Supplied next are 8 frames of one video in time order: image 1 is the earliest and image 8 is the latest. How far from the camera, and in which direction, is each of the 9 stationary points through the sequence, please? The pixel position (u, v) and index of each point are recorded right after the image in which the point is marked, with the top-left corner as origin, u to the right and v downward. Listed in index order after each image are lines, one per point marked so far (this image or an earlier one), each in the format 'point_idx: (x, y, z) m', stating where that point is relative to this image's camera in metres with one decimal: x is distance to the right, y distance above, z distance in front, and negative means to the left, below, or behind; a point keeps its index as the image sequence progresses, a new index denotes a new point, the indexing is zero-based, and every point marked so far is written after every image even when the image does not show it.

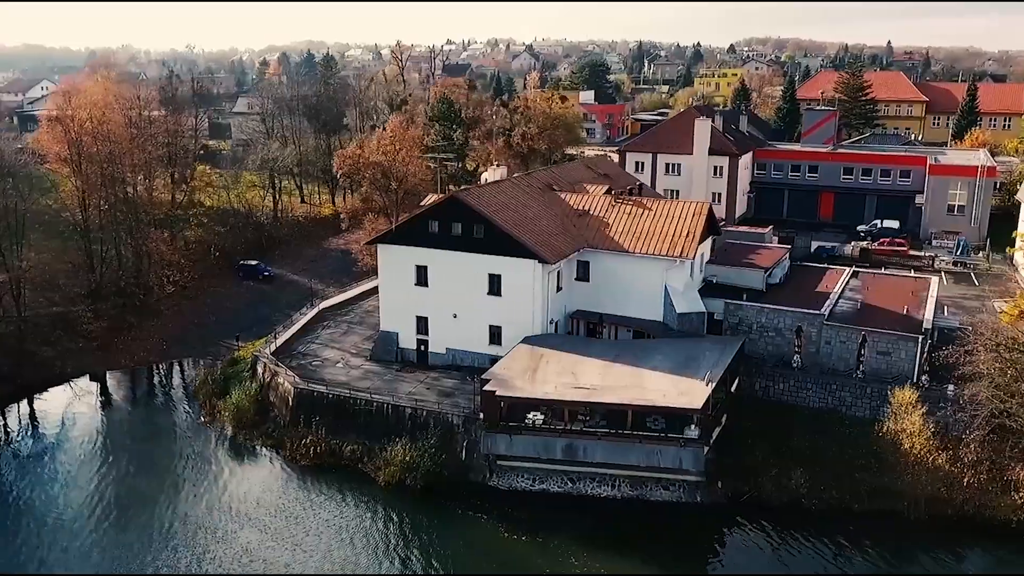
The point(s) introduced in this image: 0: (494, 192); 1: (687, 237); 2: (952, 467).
0: (-0.4, +2.2, +19.8) m
1: (+3.7, +1.1, +18.9) m
2: (+7.2, -3.0, +14.5) m
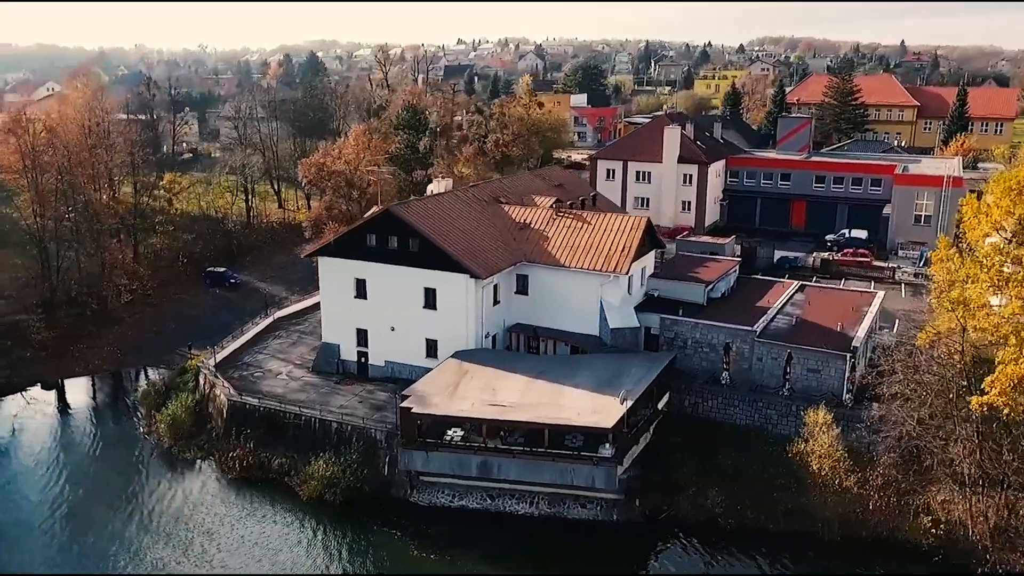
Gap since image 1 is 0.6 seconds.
0: (-1.8, +1.9, +19.8) m
1: (+2.3, +0.8, +18.8) m
2: (+5.7, -3.3, +14.5) m
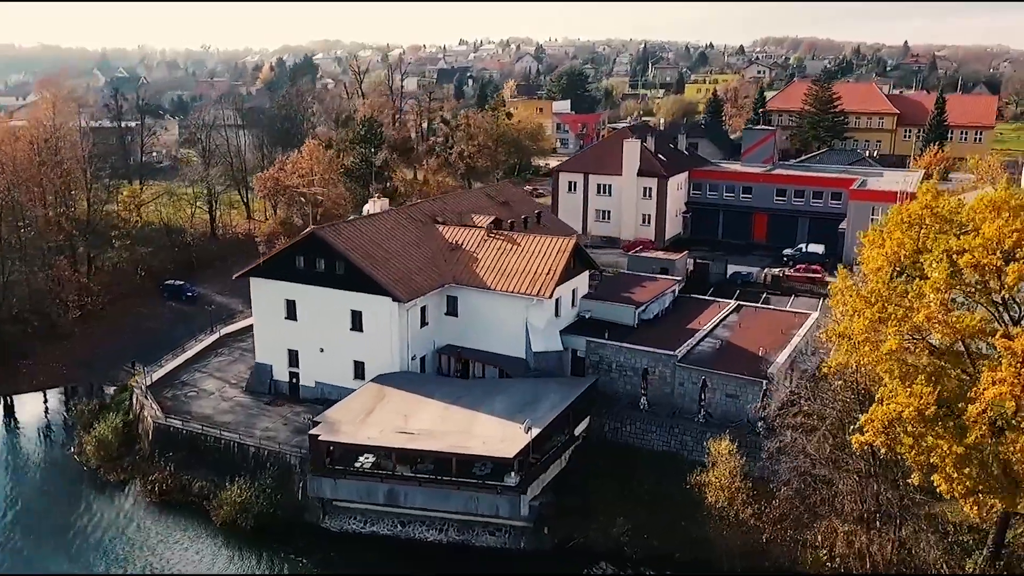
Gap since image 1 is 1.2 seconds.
0: (-3.3, +1.4, +19.9) m
1: (+0.8, +0.3, +18.9) m
2: (+4.1, -3.8, +14.4) m
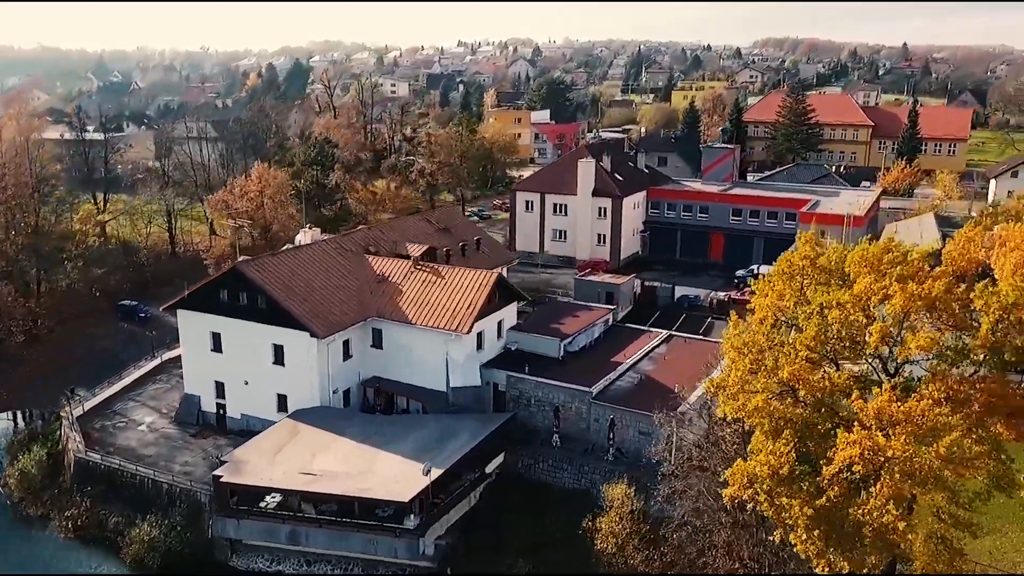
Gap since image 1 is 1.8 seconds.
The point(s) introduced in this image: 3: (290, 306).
0: (-5.0, +0.7, +19.9) m
1: (-0.9, -0.5, +18.9) m
2: (+2.3, -4.5, +14.5) m
3: (-4.7, -0.4, +18.5) m
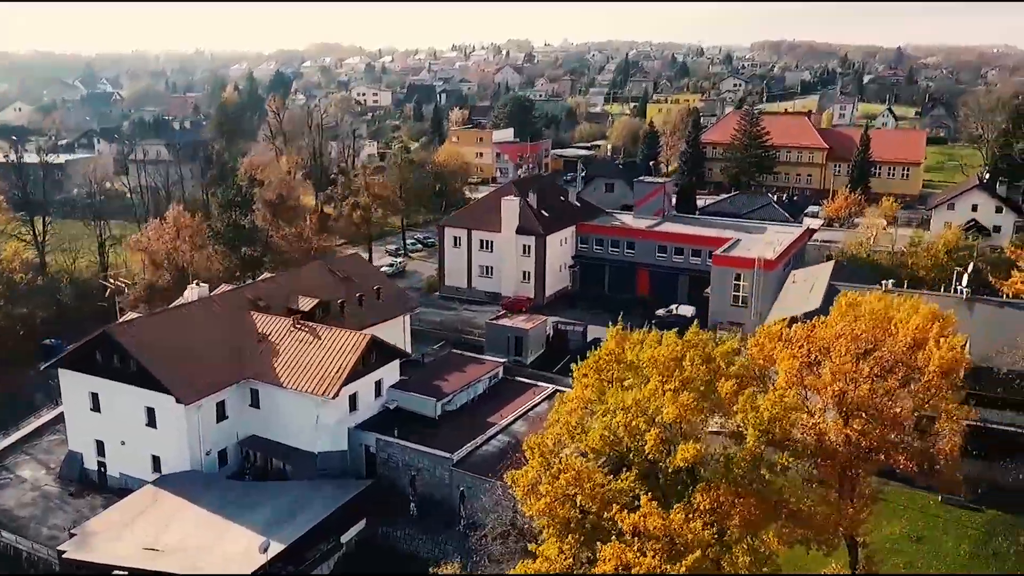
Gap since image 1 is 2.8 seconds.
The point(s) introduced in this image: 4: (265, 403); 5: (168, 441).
0: (-7.8, -0.7, +20.1) m
1: (-3.8, -1.8, +19.0) m
2: (-0.5, -5.9, +14.6) m
3: (-7.5, -1.7, +18.6) m
4: (-5.5, -2.6, +19.7) m
5: (-7.4, -3.3, +19.1) m
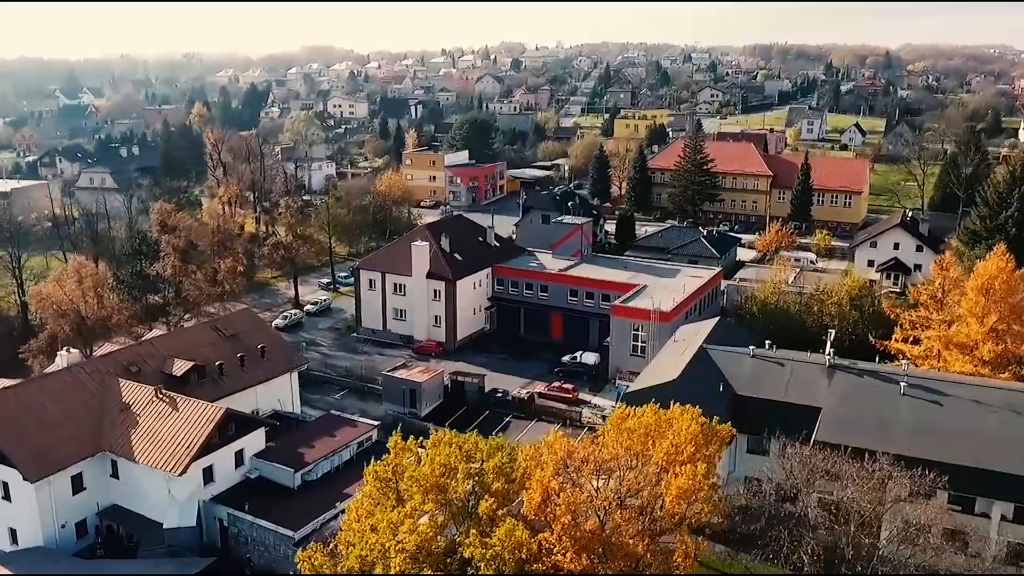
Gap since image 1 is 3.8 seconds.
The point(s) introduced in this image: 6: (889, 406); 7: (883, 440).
0: (-11.1, -2.3, +20.2) m
1: (-7.0, -3.5, +19.2) m
2: (-3.8, -7.6, +14.7) m
3: (-10.7, -3.4, +18.8) m
4: (-8.8, -4.2, +19.9) m
5: (-10.7, -4.9, +19.2) m
6: (+8.4, -2.6, +19.6) m
7: (+7.9, -3.1, +18.7) m
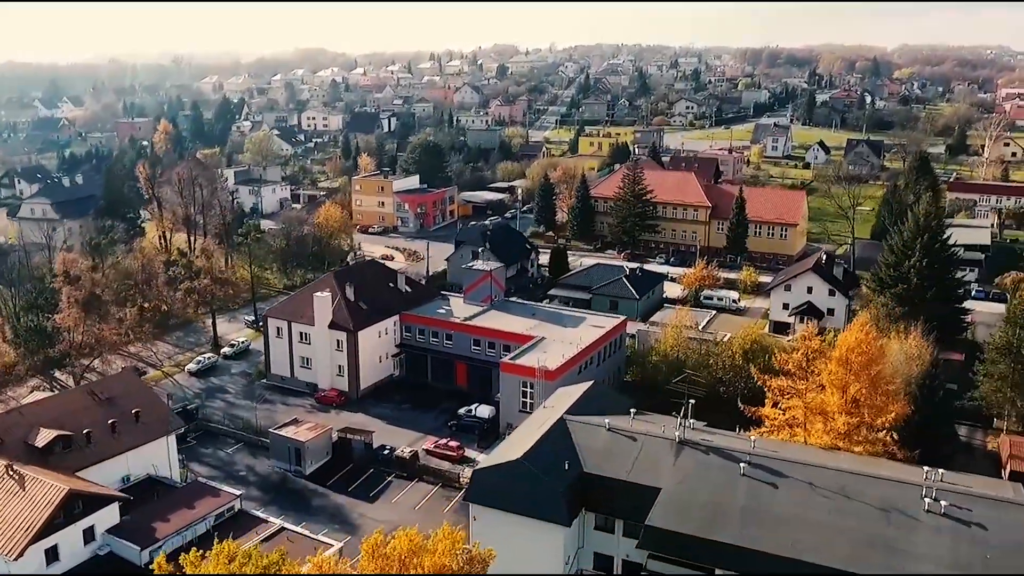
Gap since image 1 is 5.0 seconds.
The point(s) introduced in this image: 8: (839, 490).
0: (-14.7, -4.2, +20.4) m
1: (-10.6, -5.3, +19.3) m
2: (-7.4, -9.4, +14.9) m
3: (-14.3, -5.2, +18.9) m
4: (-12.4, -6.0, +20.0) m
5: (-14.3, -6.8, +19.4) m
6: (+4.8, -4.4, +19.8) m
7: (+4.3, -5.0, +18.8) m
8: (+7.1, -4.4, +19.3) m
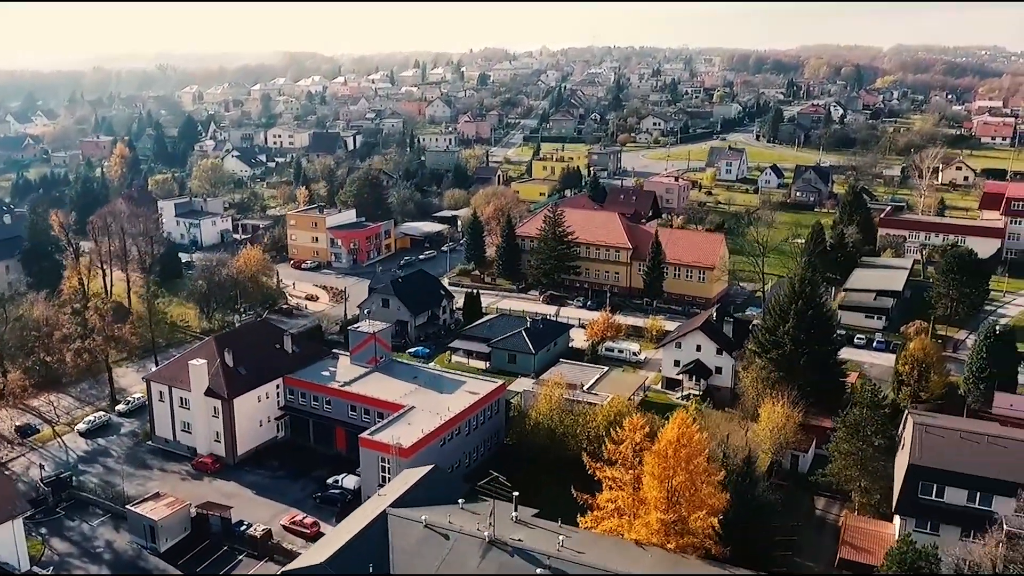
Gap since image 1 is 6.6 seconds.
0: (-19.3, -6.7, +20.7) m
1: (-15.2, -7.8, +19.6) m
2: (-12.0, -11.9, +15.2) m
3: (-18.9, -7.7, +19.2) m
4: (-17.0, -8.5, +20.3) m
5: (-18.8, -9.3, +19.7) m
6: (+0.2, -6.9, +20.0) m
7: (-0.3, -7.5, +19.1) m
8: (+2.5, -6.9, +19.5) m
